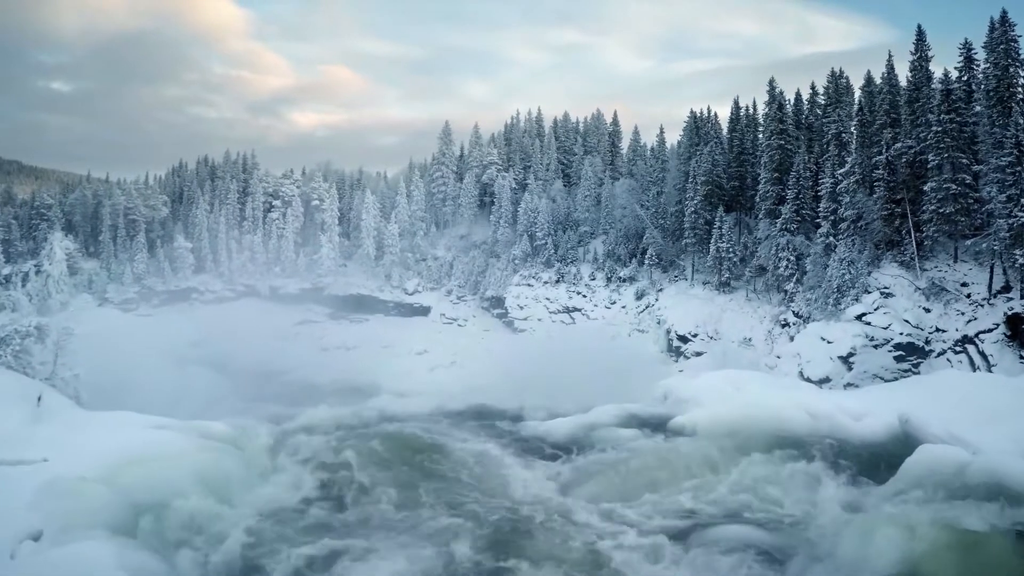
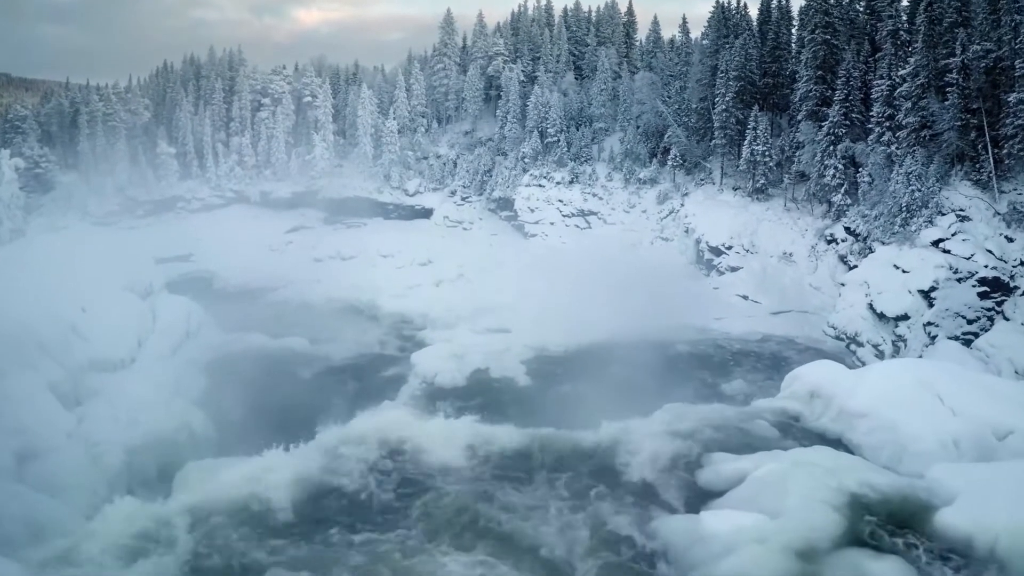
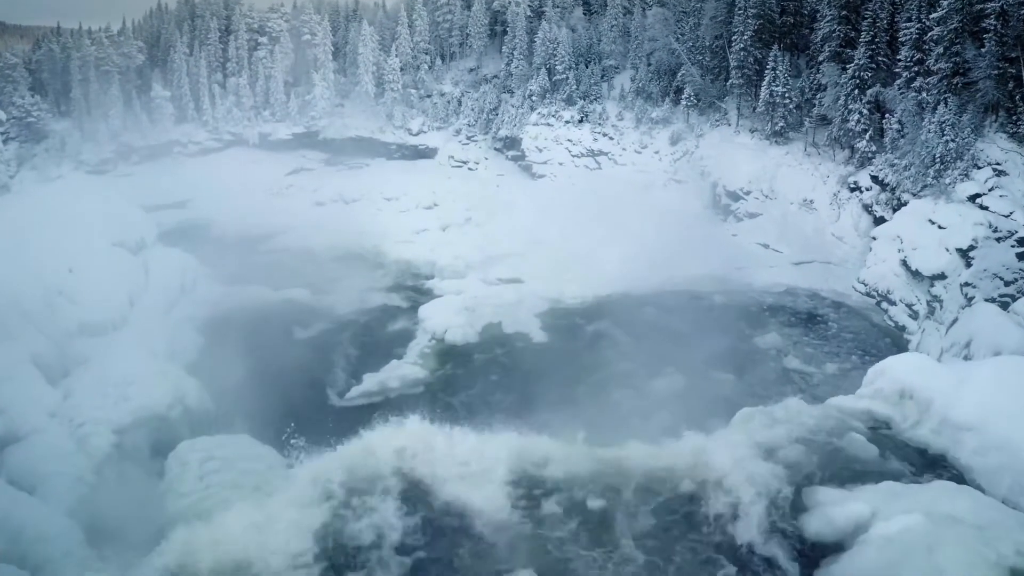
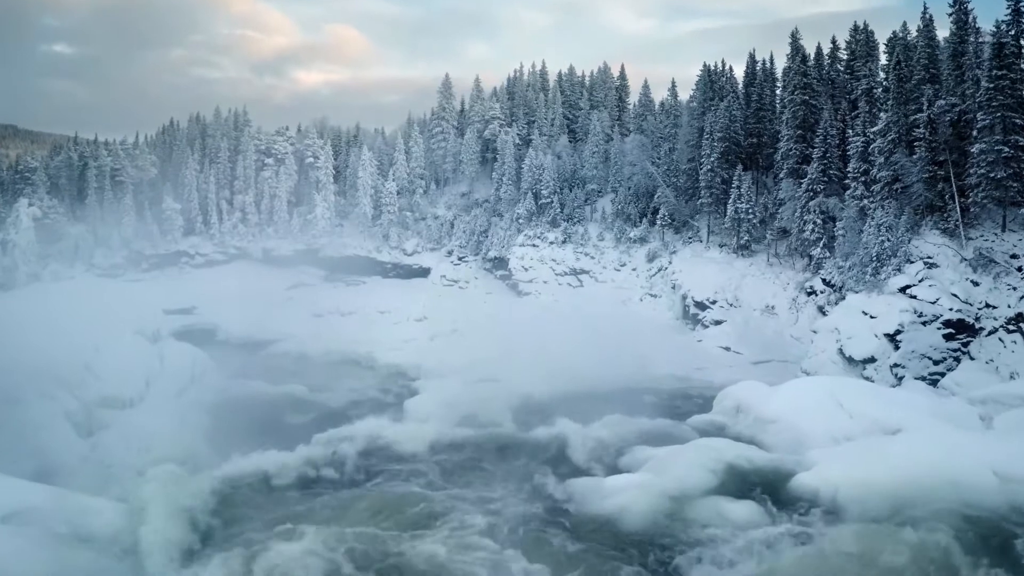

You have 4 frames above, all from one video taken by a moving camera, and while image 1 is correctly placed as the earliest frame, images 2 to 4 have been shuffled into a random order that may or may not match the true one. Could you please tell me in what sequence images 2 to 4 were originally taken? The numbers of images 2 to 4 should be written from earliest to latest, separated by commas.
4, 2, 3
